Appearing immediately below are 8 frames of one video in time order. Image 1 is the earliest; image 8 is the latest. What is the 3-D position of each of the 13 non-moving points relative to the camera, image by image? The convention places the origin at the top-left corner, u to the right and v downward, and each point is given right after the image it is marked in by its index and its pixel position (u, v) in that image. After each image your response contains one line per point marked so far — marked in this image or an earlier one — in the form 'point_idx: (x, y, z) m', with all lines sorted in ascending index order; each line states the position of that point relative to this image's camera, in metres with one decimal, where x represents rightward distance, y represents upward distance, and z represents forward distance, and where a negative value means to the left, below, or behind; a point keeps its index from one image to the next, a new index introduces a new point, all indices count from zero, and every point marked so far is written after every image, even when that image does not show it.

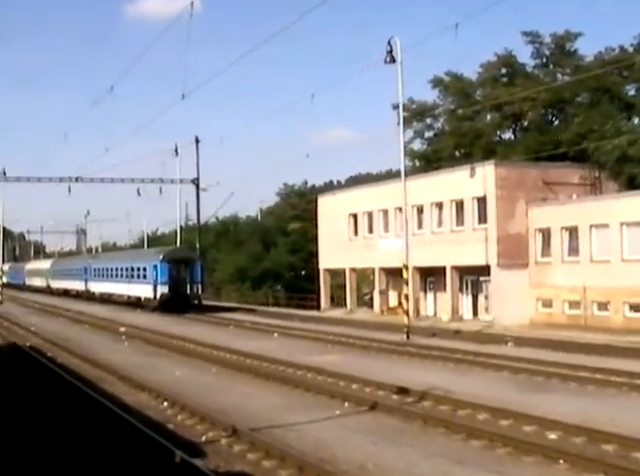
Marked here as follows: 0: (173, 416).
0: (-2.8, -3.5, +17.5) m
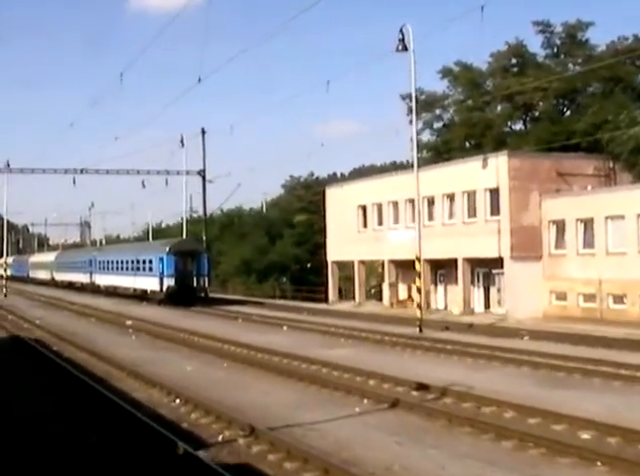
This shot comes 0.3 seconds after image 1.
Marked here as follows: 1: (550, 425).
0: (-2.5, -3.3, +16.9) m
1: (+3.9, -3.2, +15.4) m
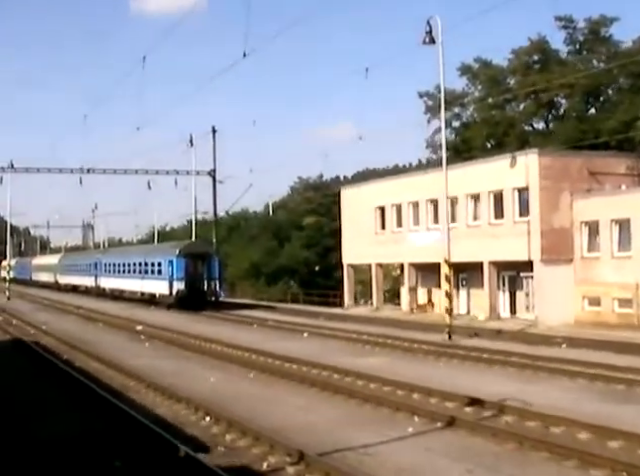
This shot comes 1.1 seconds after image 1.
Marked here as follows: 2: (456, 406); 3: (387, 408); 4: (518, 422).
0: (-1.7, -3.3, +15.0) m
1: (+4.7, -3.2, +13.6) m
2: (+2.7, -3.3, +17.8) m
3: (+1.3, -3.4, +17.9) m
4: (+3.5, -3.3, +16.2) m
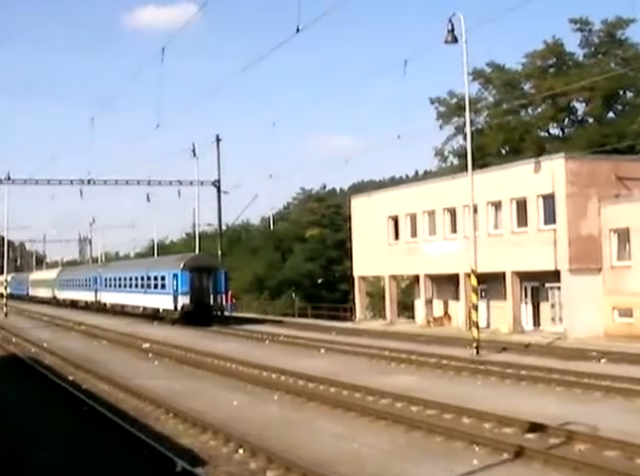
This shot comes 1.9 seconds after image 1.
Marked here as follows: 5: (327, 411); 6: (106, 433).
0: (-0.9, -3.4, +13.2) m
1: (+5.5, -3.2, +11.7) m
2: (+3.4, -3.4, +15.9) m
3: (+2.1, -3.5, +16.0) m
4: (+4.3, -3.4, +14.3) m
5: (+0.1, -3.7, +19.4) m
6: (-4.1, -3.8, +17.4) m
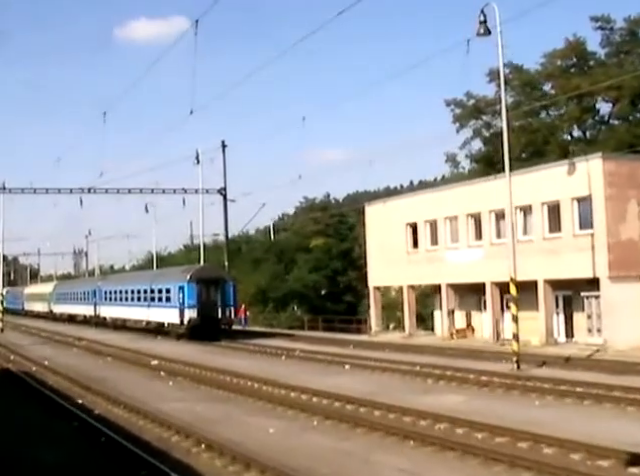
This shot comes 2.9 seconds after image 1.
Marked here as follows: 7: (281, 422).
0: (+0.1, -3.4, +10.8) m
1: (+6.6, -3.1, +9.4) m
2: (+4.4, -3.4, +13.5) m
3: (+3.1, -3.5, +13.7) m
4: (+5.3, -3.3, +12.0) m
5: (+1.1, -3.8, +17.0) m
6: (-3.1, -3.9, +15.0) m
7: (-0.9, -3.9, +19.2) m
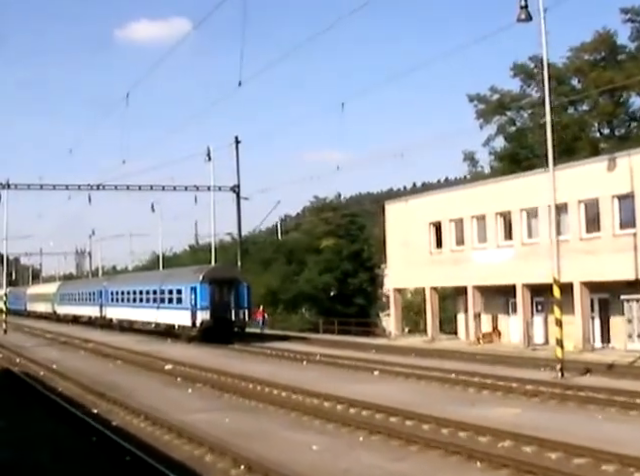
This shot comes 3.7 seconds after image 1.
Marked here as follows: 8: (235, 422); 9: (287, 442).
0: (+1.0, -3.3, +8.9) m
1: (+7.4, -3.1, +7.5) m
2: (+5.3, -3.3, +11.6) m
3: (+4.0, -3.4, +11.8) m
4: (+6.2, -3.3, +10.1) m
5: (+2.0, -3.7, +15.1) m
6: (-2.2, -3.8, +13.1) m
7: (0.0, -3.8, +17.3) m
8: (-1.9, -4.0, +19.9) m
9: (-0.6, -3.8, +17.2) m
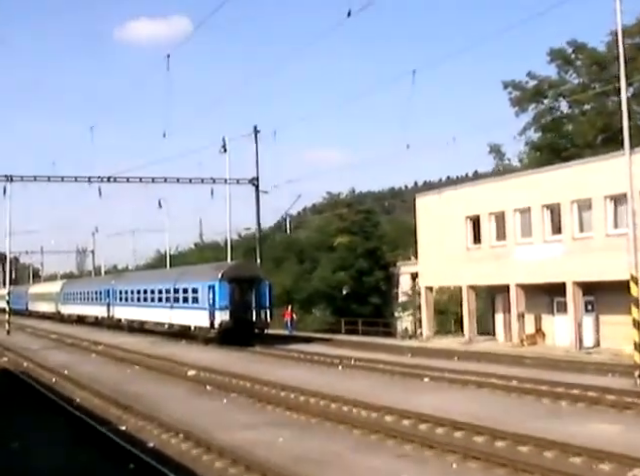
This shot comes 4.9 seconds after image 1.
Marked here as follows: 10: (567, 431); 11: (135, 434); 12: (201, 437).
0: (+2.4, -3.1, +6.0) m
1: (+8.8, -2.8, +4.6) m
2: (+6.6, -3.1, +8.8) m
3: (+5.3, -3.2, +8.9) m
4: (+7.5, -3.0, +7.2) m
5: (+3.3, -3.5, +12.2) m
6: (-0.9, -3.6, +10.2) m
7: (+1.4, -3.6, +14.4) m
8: (-0.6, -3.8, +17.0) m
9: (+0.7, -3.6, +14.3) m
10: (+4.8, -3.7, +17.8) m
11: (-3.8, -4.0, +18.5) m
12: (-2.3, -3.8, +17.5) m
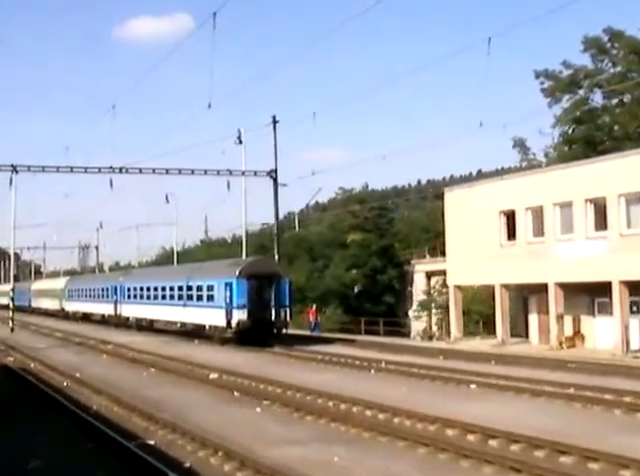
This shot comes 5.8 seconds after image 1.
0: (+3.4, -2.9, +3.8) m
1: (+9.8, -2.7, +2.4) m
2: (+7.7, -3.0, +6.6) m
3: (+6.3, -3.1, +6.7) m
4: (+8.6, -2.9, +5.0) m
5: (+4.3, -3.3, +10.0) m
6: (+0.1, -3.4, +8.0) m
7: (+2.4, -3.4, +12.2) m
8: (+0.5, -3.6, +14.8) m
9: (+1.7, -3.5, +12.1) m
10: (+5.8, -3.6, +15.6) m
11: (-2.8, -3.8, +16.3) m
12: (-1.3, -3.6, +15.3) m
